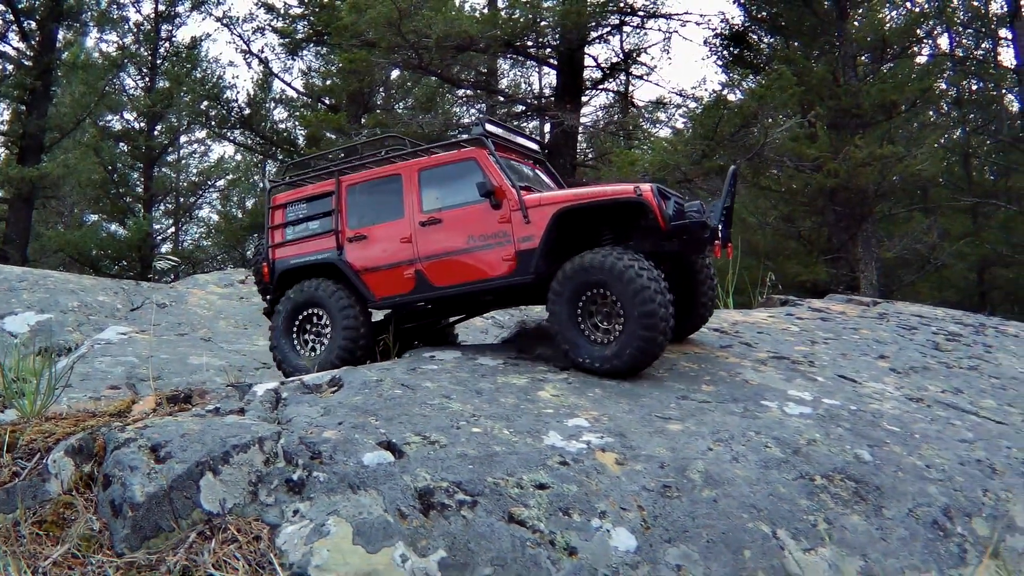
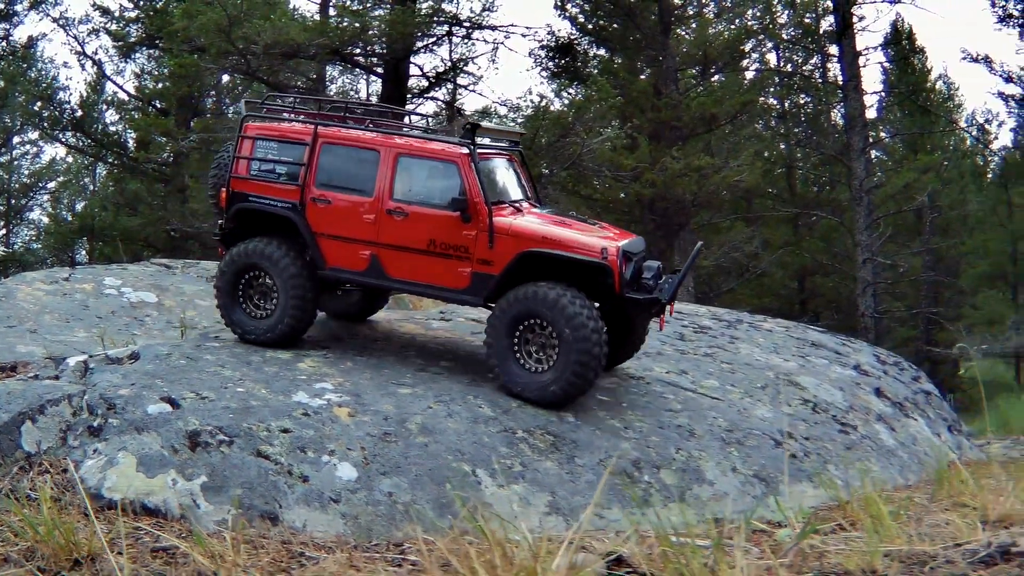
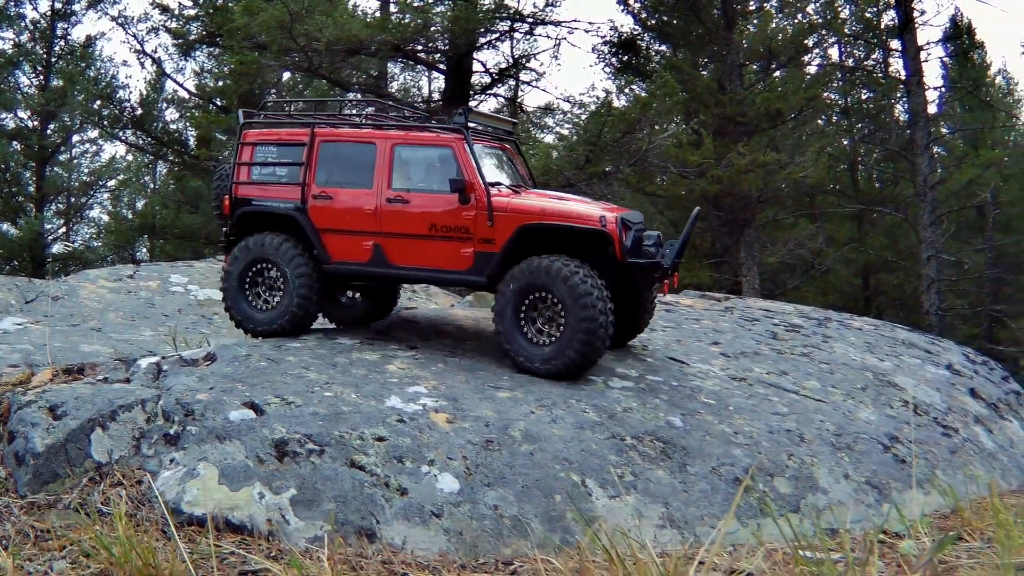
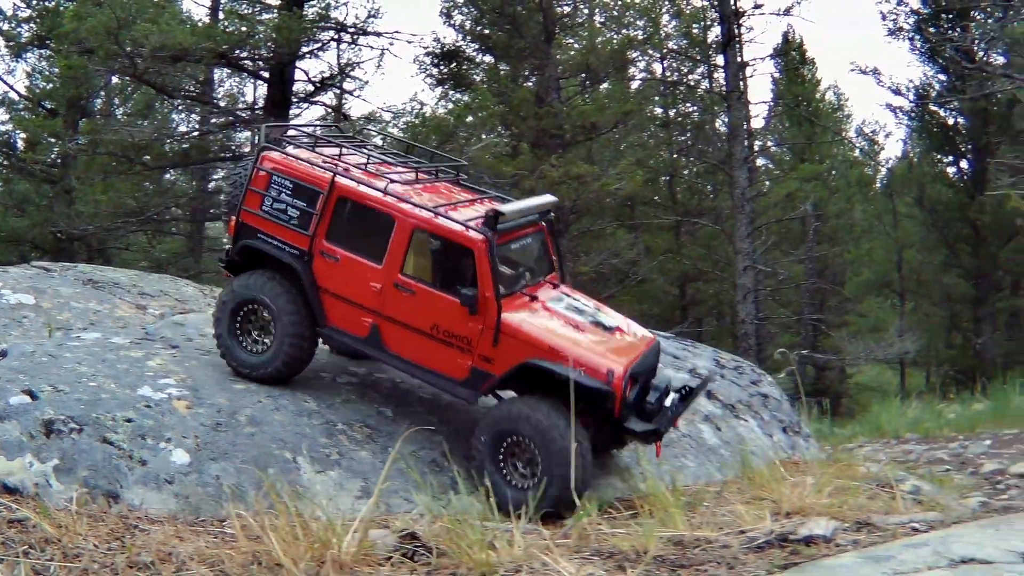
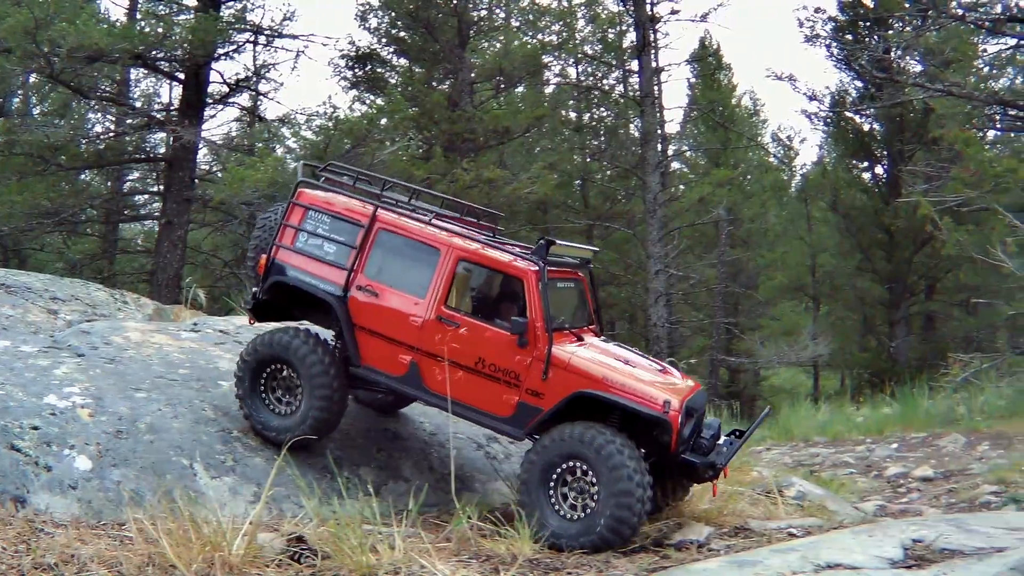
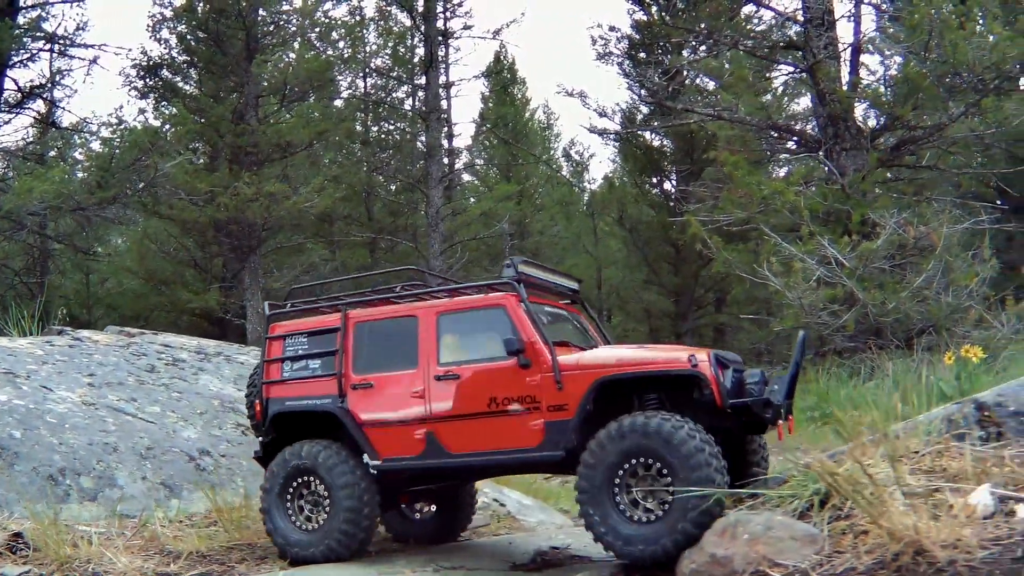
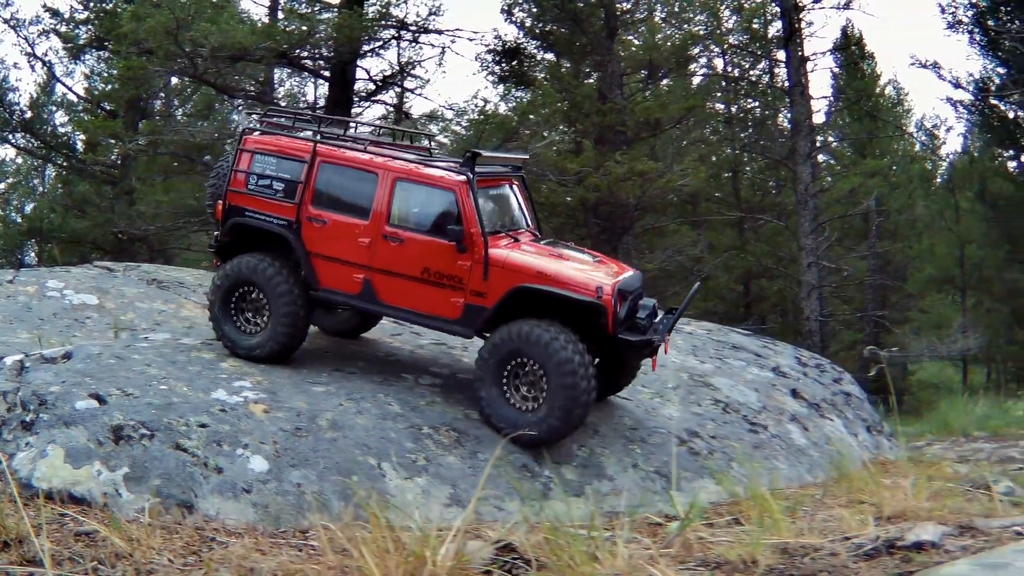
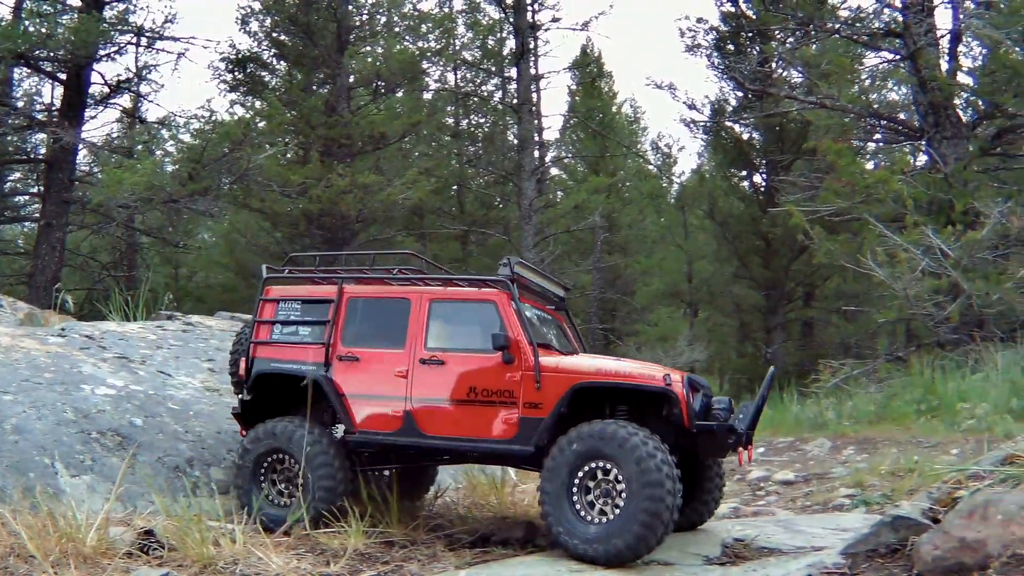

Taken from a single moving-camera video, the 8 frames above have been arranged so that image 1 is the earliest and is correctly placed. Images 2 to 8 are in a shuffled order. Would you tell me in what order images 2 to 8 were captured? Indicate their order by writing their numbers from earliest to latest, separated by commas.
3, 2, 7, 4, 5, 8, 6
